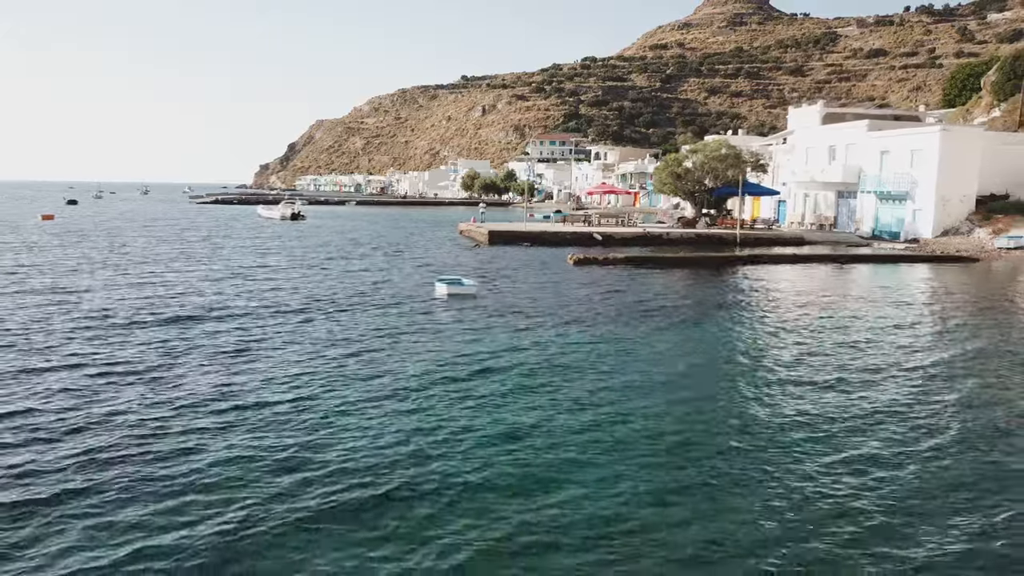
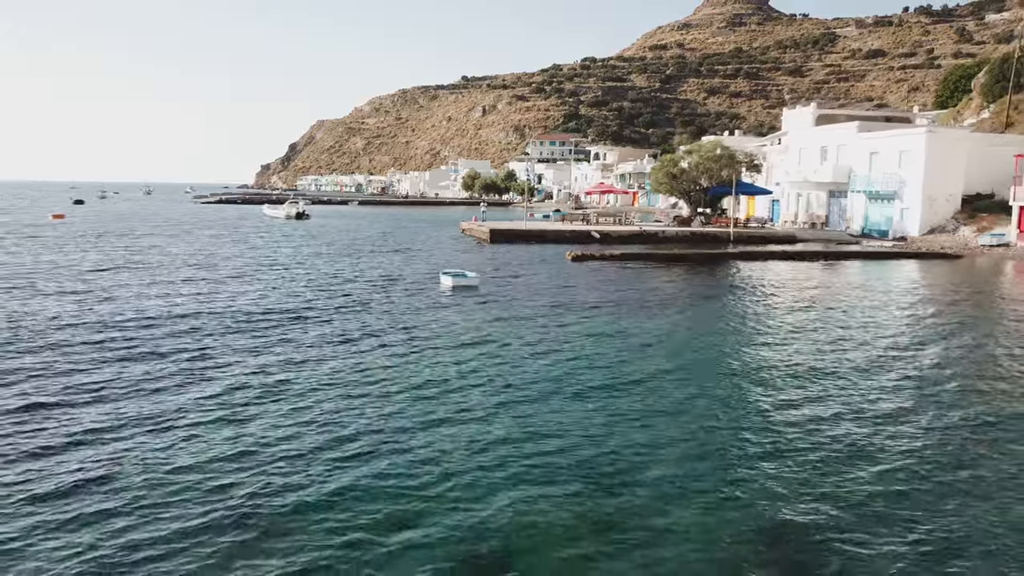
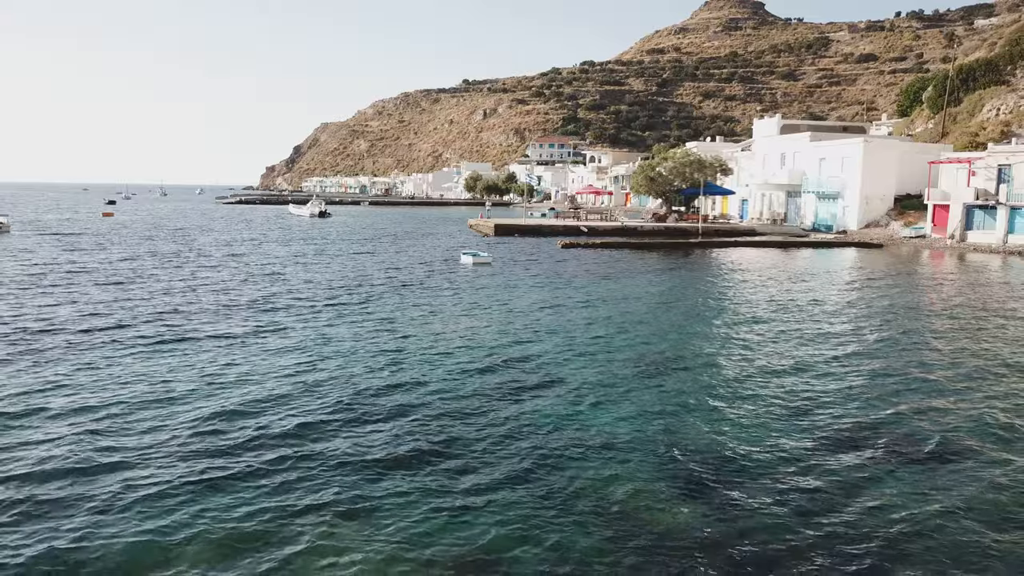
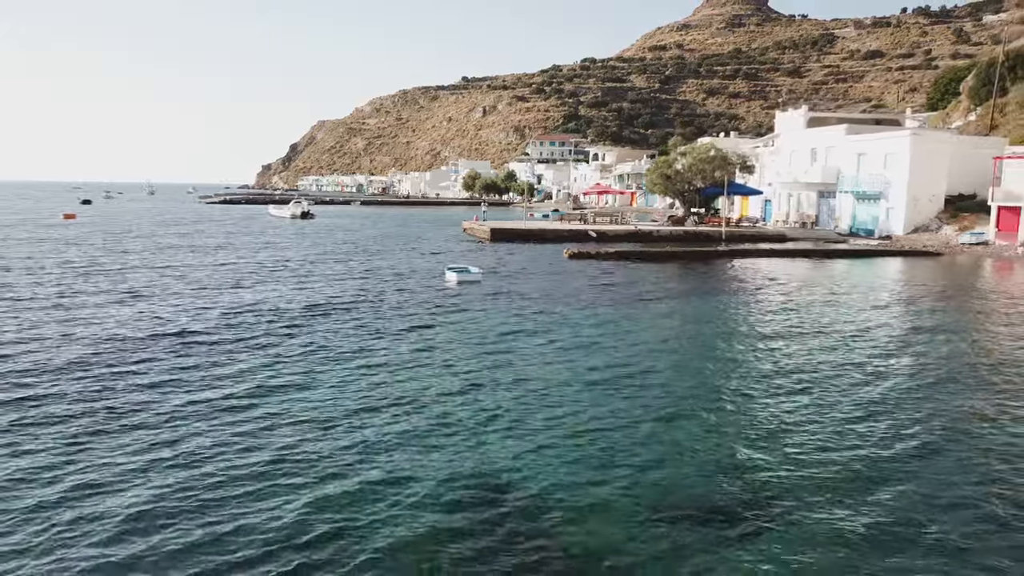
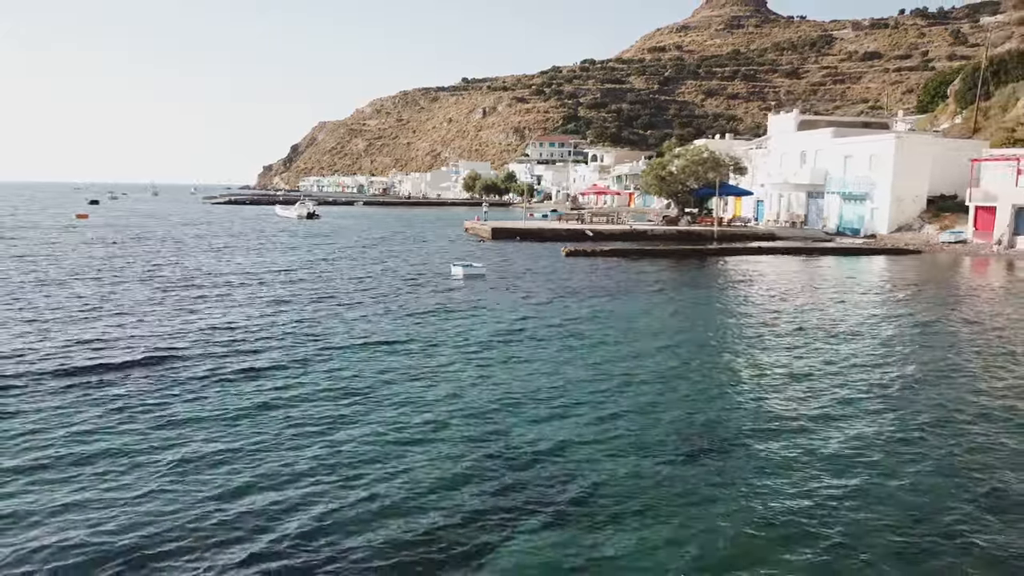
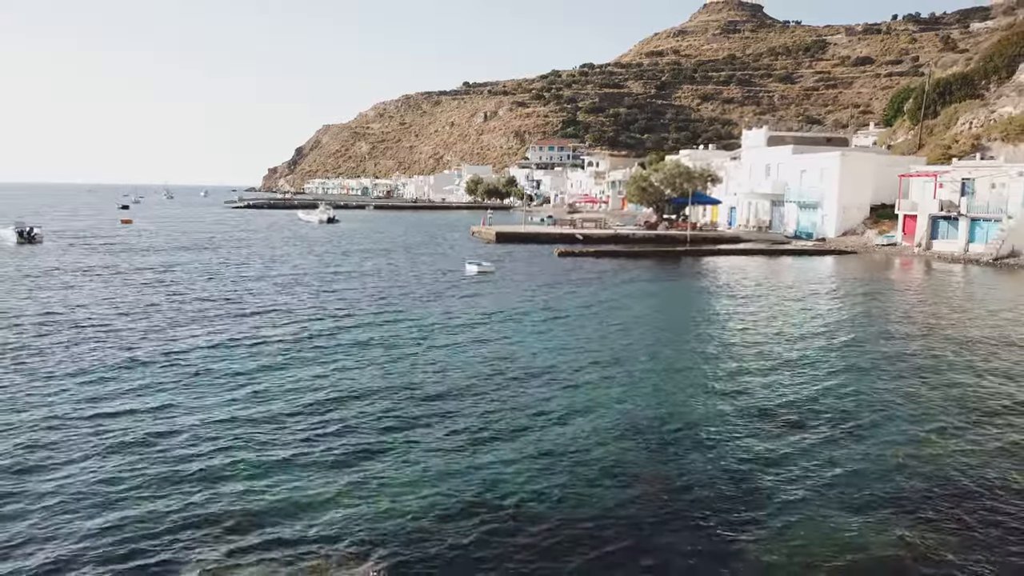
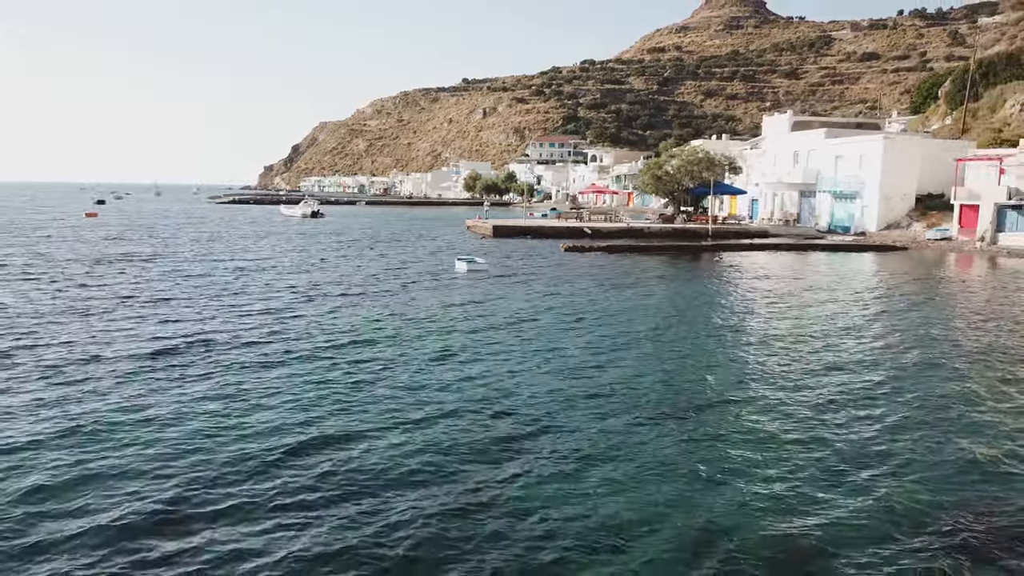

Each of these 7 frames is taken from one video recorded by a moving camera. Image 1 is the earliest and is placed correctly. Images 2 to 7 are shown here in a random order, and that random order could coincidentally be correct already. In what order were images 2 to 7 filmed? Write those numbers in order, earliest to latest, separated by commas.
2, 4, 5, 7, 3, 6
